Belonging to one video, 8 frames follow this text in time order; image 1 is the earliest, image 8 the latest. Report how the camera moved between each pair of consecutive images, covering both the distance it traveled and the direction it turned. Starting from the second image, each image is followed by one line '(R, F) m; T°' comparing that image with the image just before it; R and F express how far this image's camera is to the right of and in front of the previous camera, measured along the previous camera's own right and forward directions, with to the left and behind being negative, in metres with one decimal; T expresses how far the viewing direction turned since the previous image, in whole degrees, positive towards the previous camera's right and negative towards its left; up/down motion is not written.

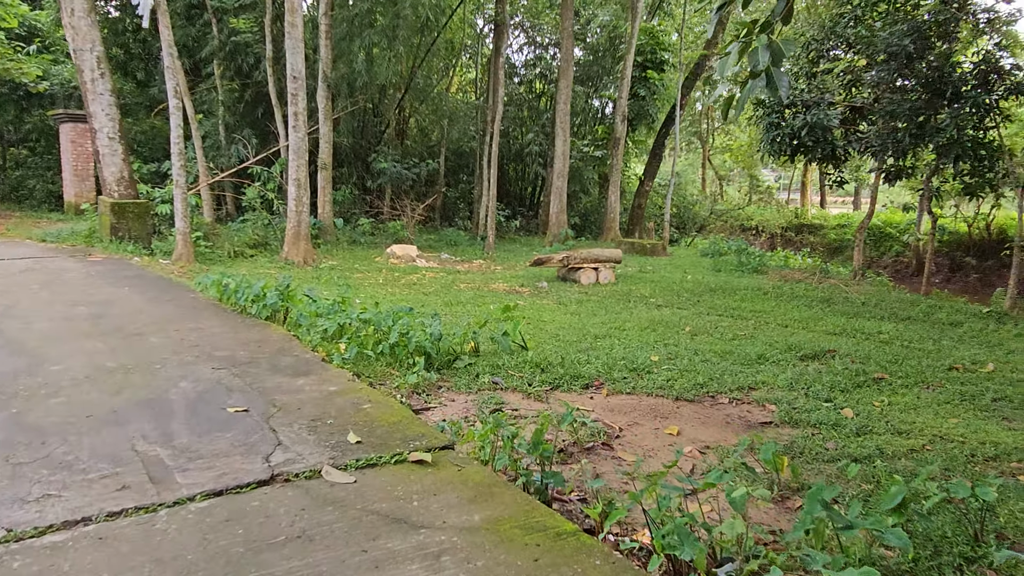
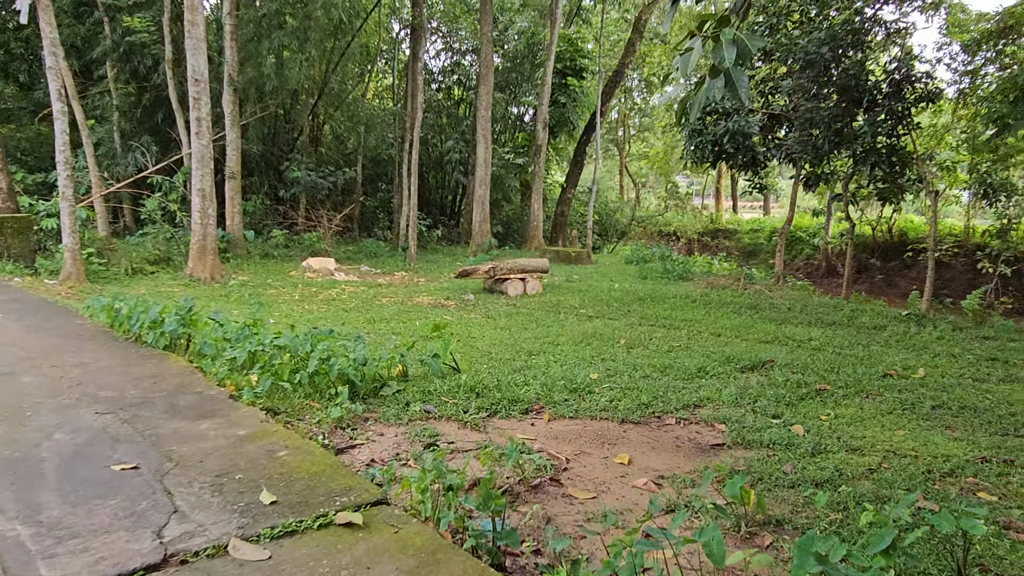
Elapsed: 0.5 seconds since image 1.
(0.0, +0.3) m; +6°
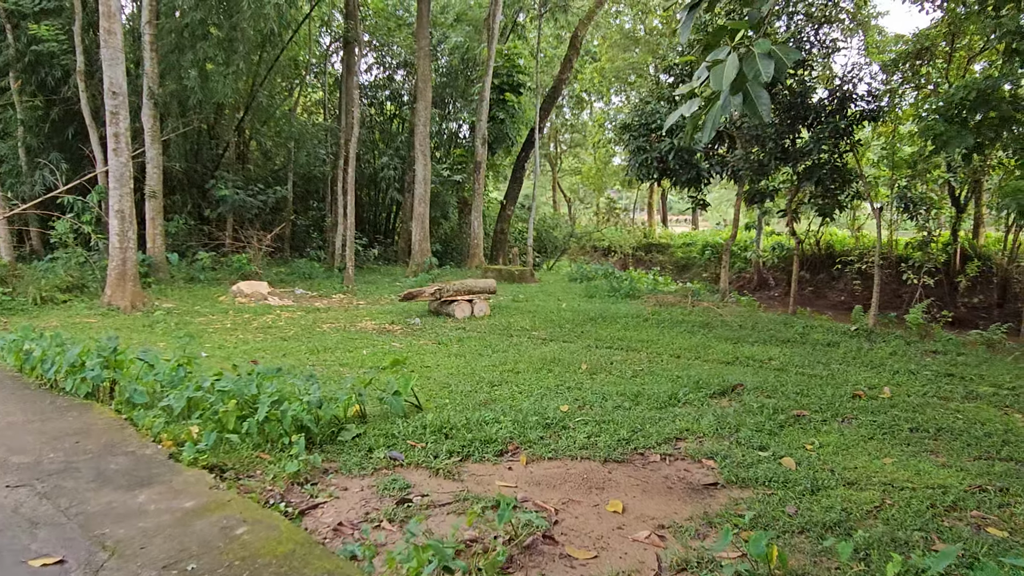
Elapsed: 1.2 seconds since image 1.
(-0.2, +0.3) m; +6°
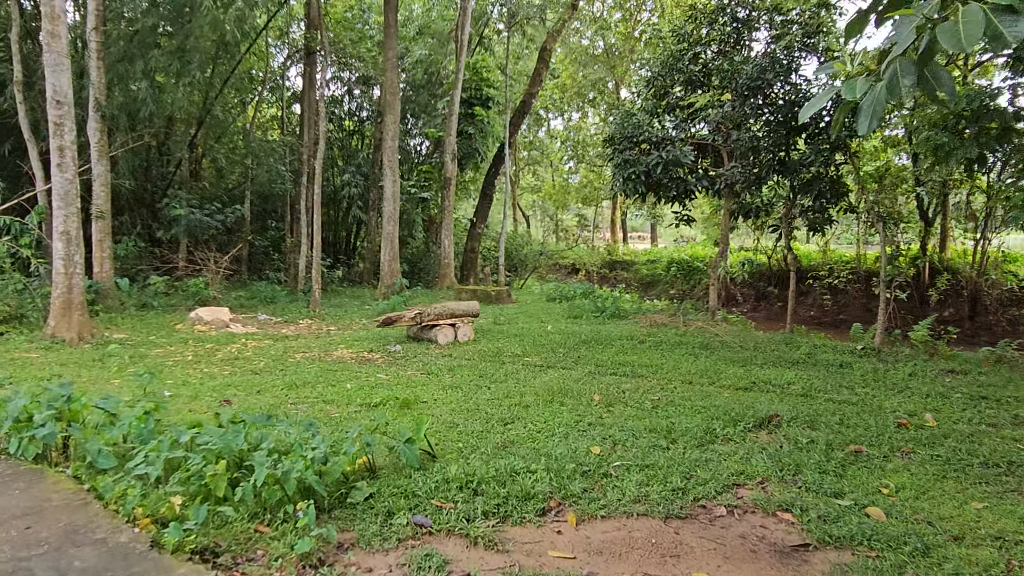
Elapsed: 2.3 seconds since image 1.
(-0.3, +0.5) m; +4°
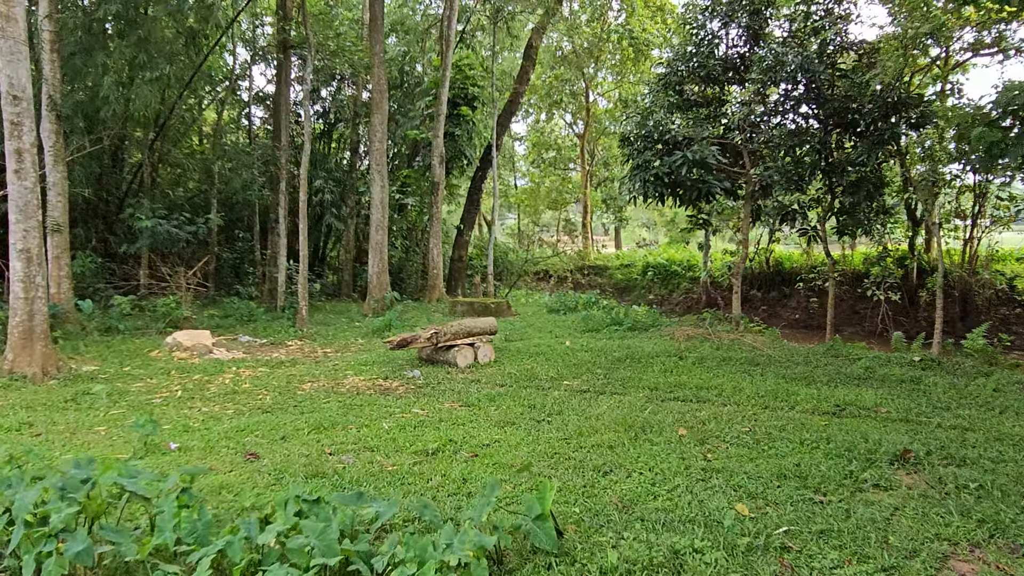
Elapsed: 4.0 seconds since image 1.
(-0.7, +0.7) m; +4°
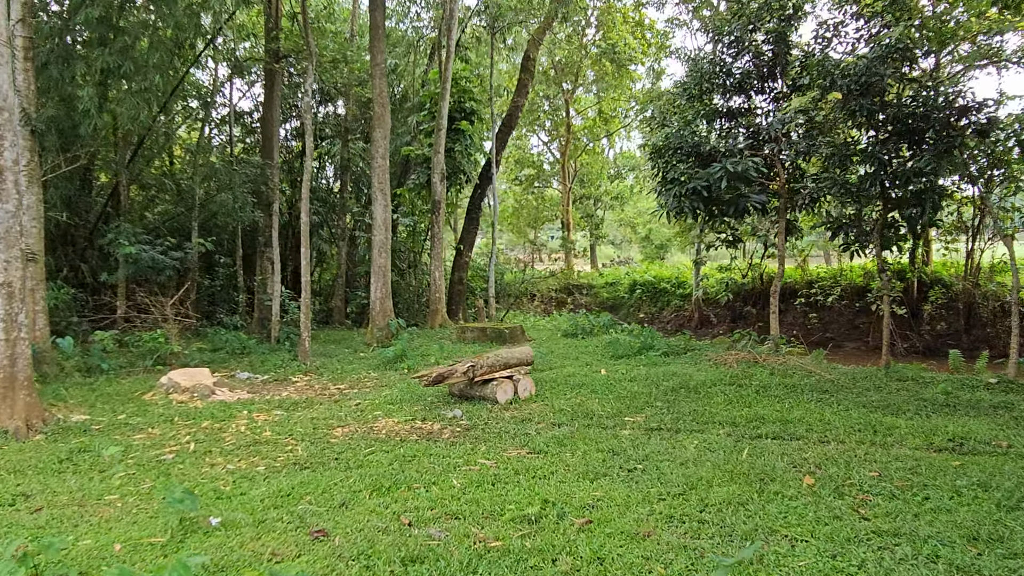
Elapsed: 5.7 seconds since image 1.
(-0.6, +0.6) m; +3°
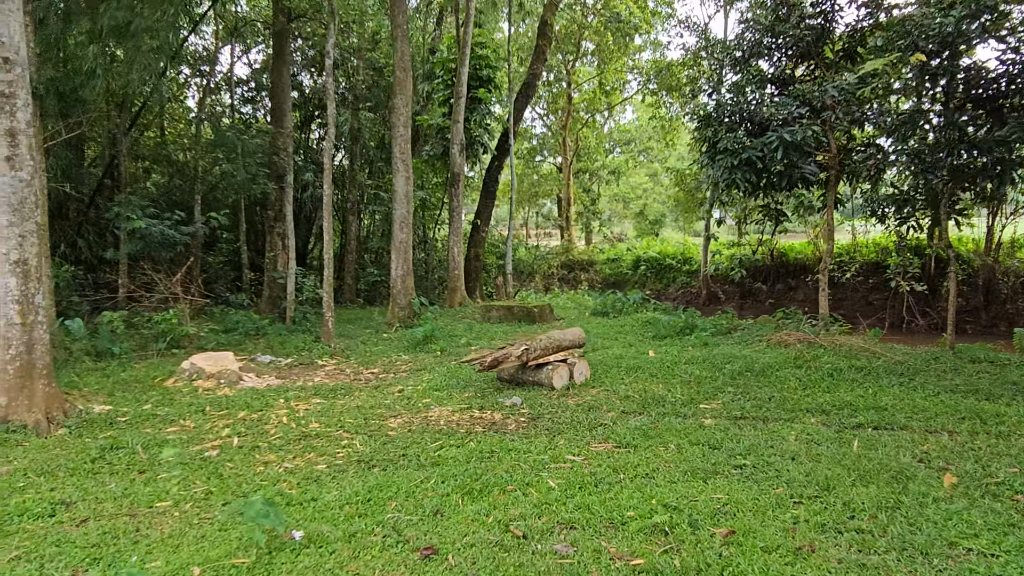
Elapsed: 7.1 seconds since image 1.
(-0.6, +0.4) m; +2°
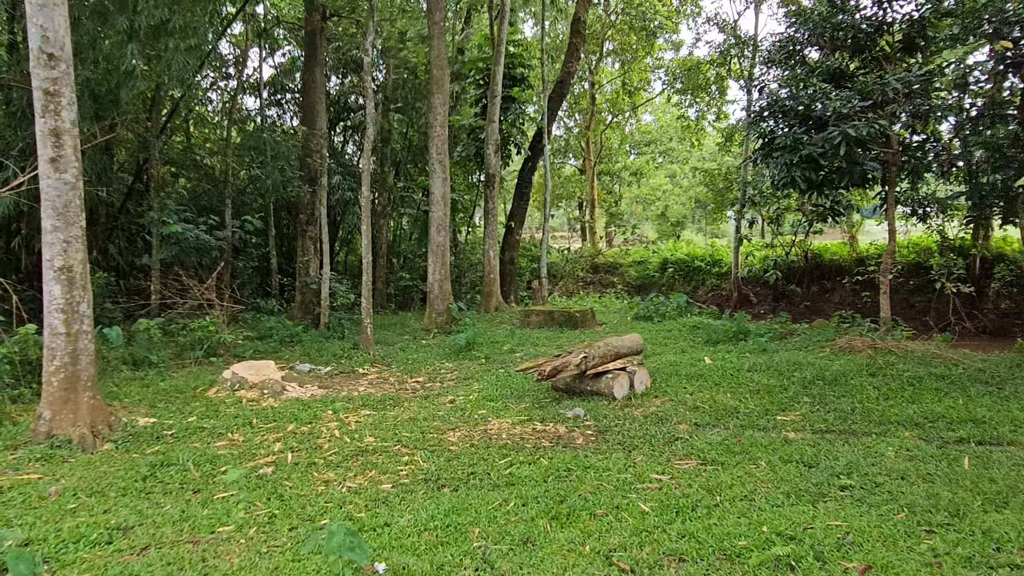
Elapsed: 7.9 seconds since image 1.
(-0.3, +0.3) m; -1°
